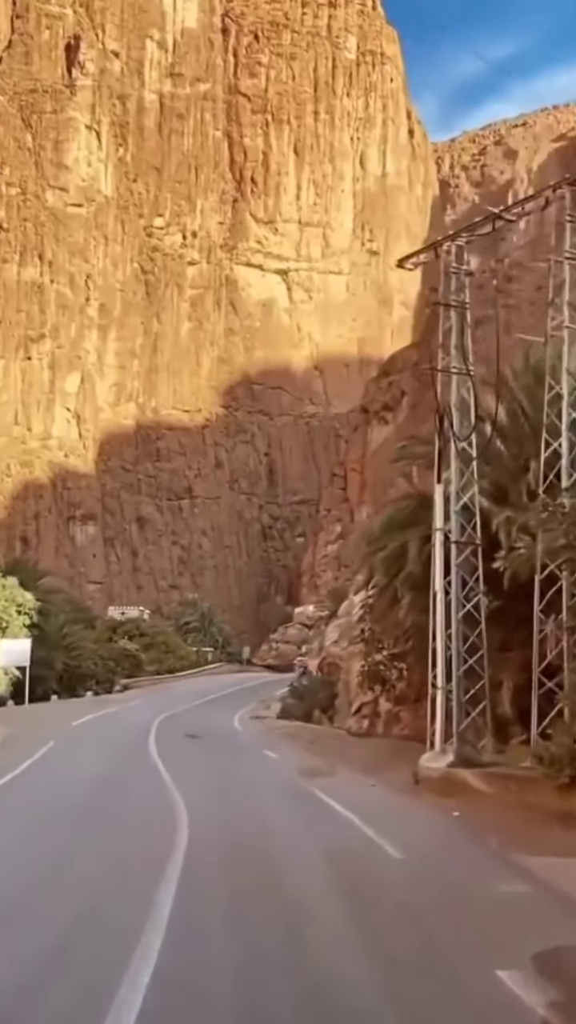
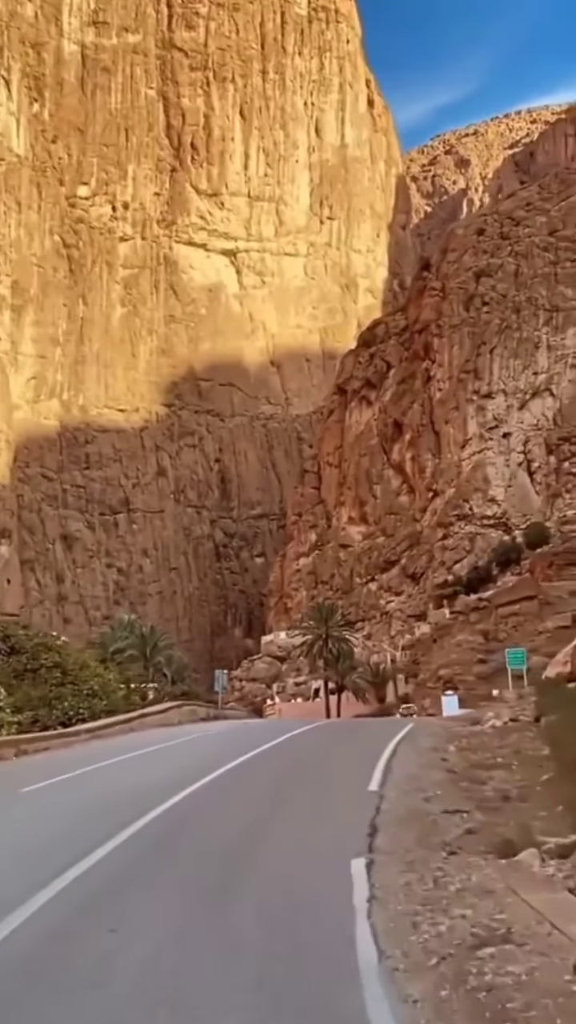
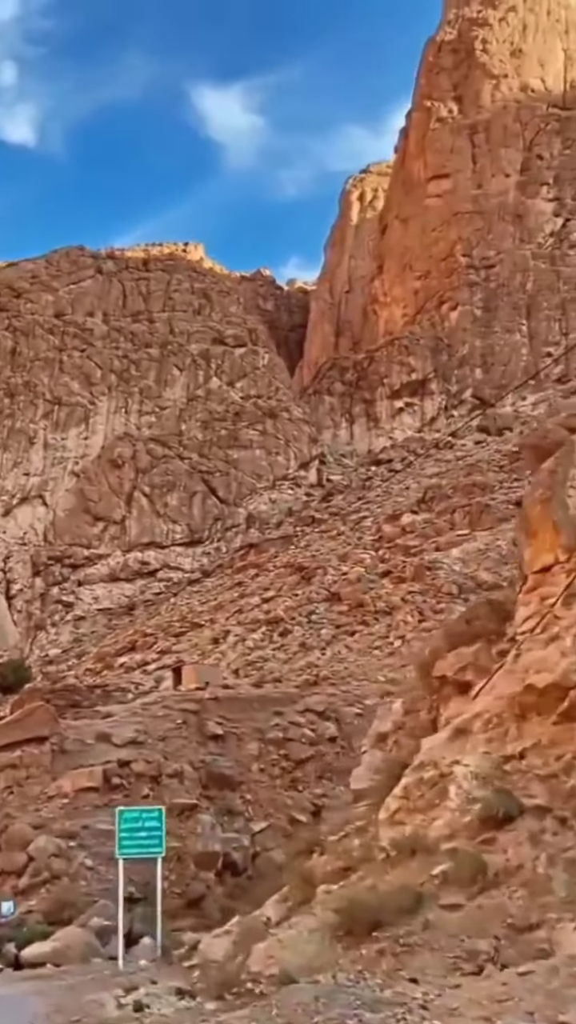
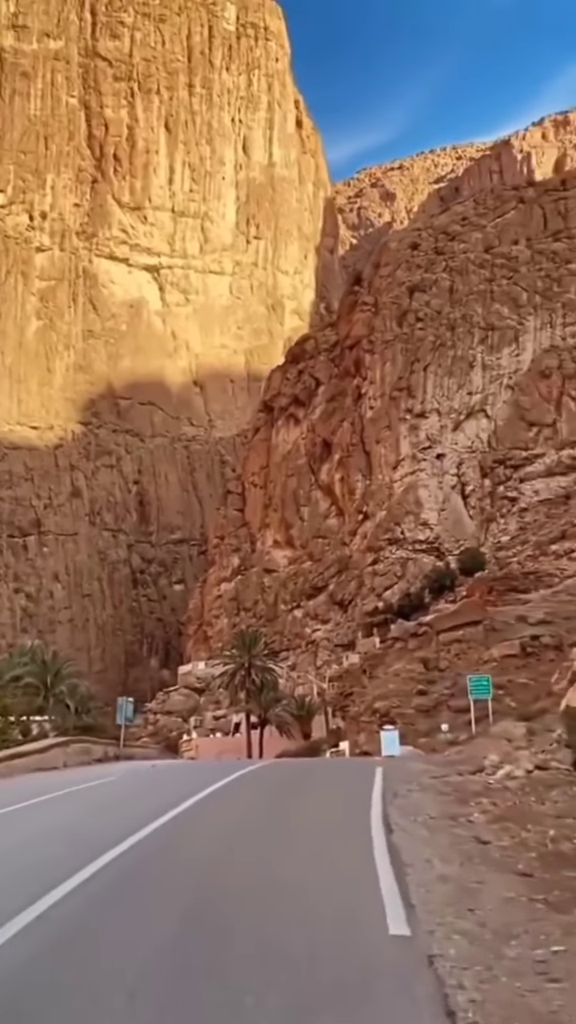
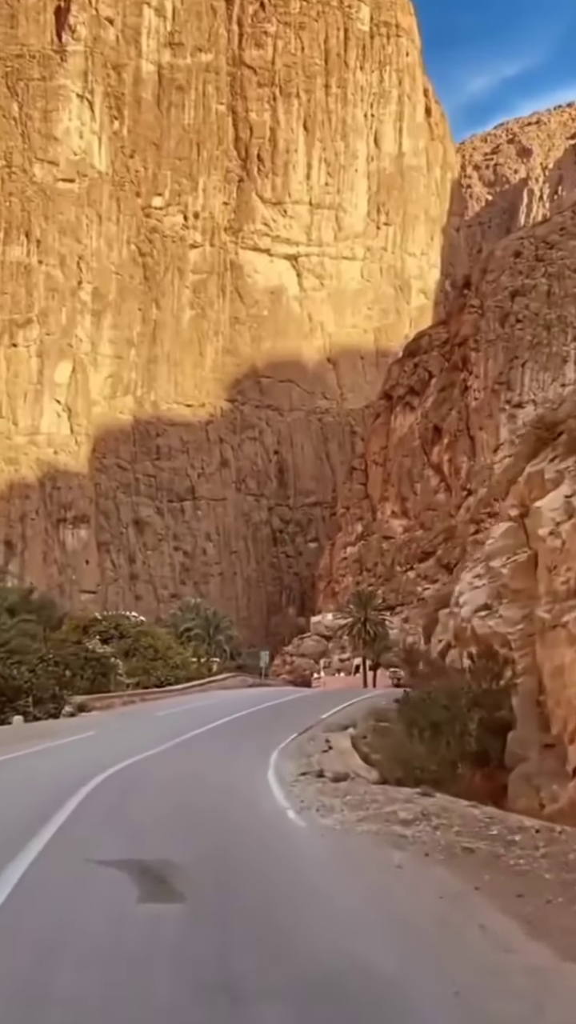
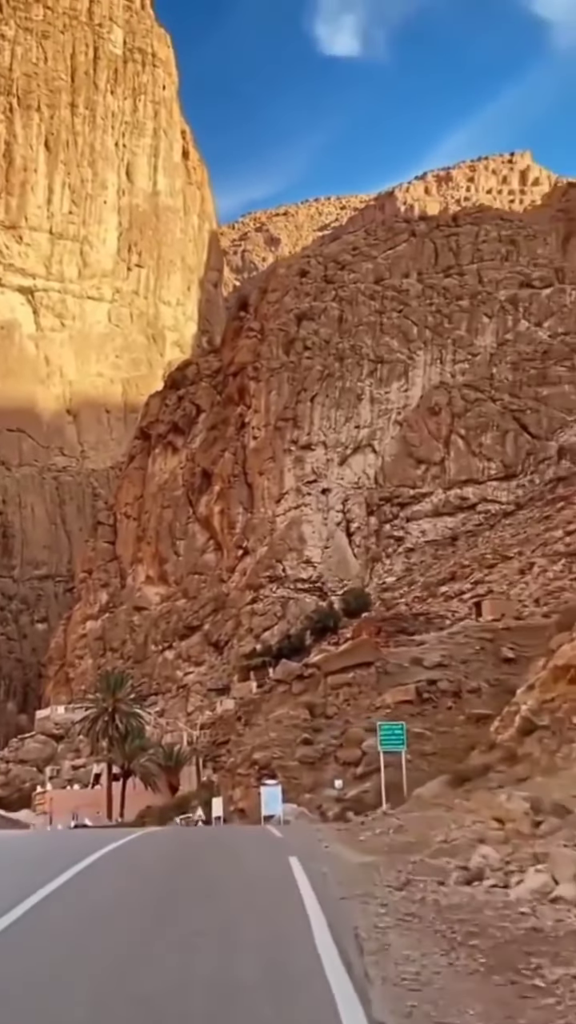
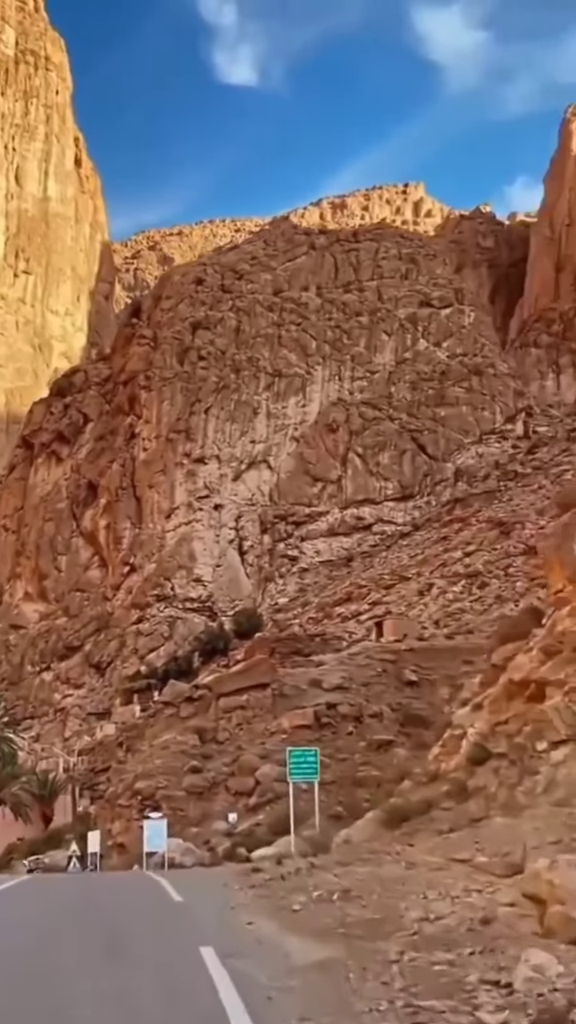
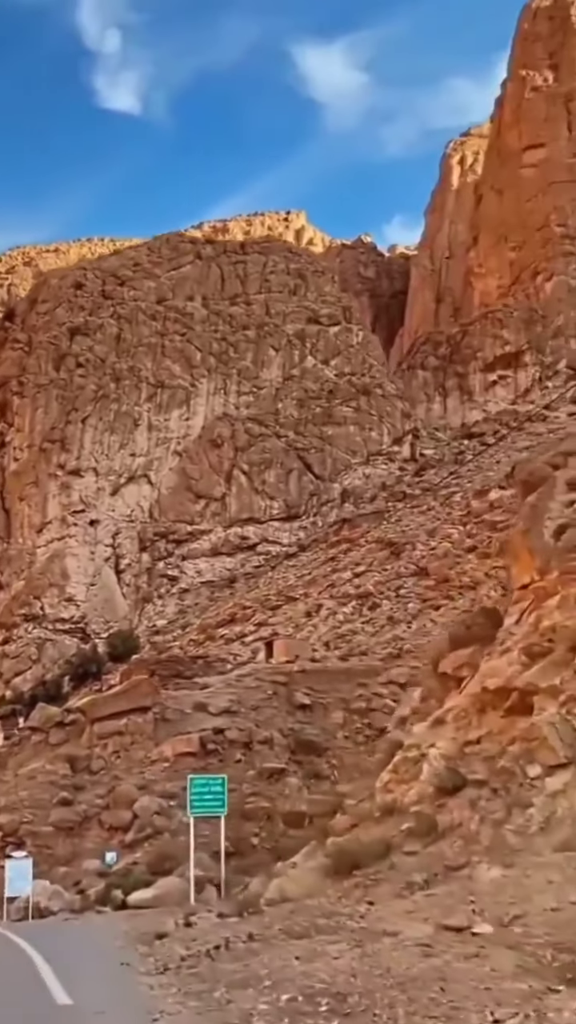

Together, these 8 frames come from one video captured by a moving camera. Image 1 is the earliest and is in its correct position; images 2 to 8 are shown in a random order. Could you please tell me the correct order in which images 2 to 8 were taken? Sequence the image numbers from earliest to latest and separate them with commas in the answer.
5, 2, 4, 6, 7, 8, 3
